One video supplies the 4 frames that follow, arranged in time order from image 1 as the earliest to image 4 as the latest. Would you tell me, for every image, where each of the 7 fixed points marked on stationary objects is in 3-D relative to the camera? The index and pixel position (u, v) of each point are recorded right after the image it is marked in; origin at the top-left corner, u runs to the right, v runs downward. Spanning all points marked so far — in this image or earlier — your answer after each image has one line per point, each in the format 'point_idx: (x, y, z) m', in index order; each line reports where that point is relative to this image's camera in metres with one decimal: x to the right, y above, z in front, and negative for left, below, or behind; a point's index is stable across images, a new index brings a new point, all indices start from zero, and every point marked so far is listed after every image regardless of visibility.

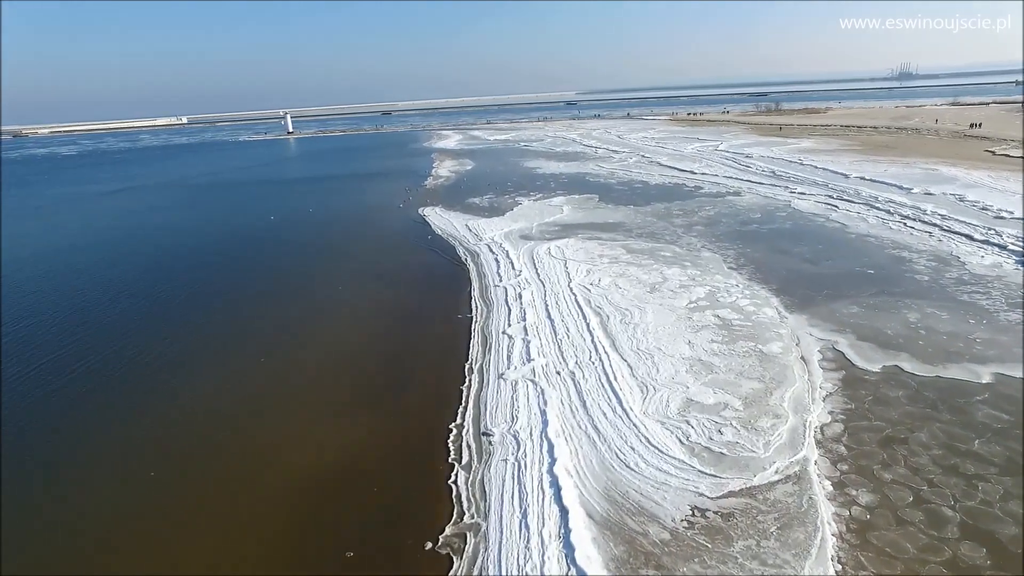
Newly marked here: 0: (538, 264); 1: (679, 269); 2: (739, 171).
0: (+0.4, +0.3, +8.7) m
1: (+2.1, +0.2, +8.1) m
2: (+5.9, +3.0, +16.4) m
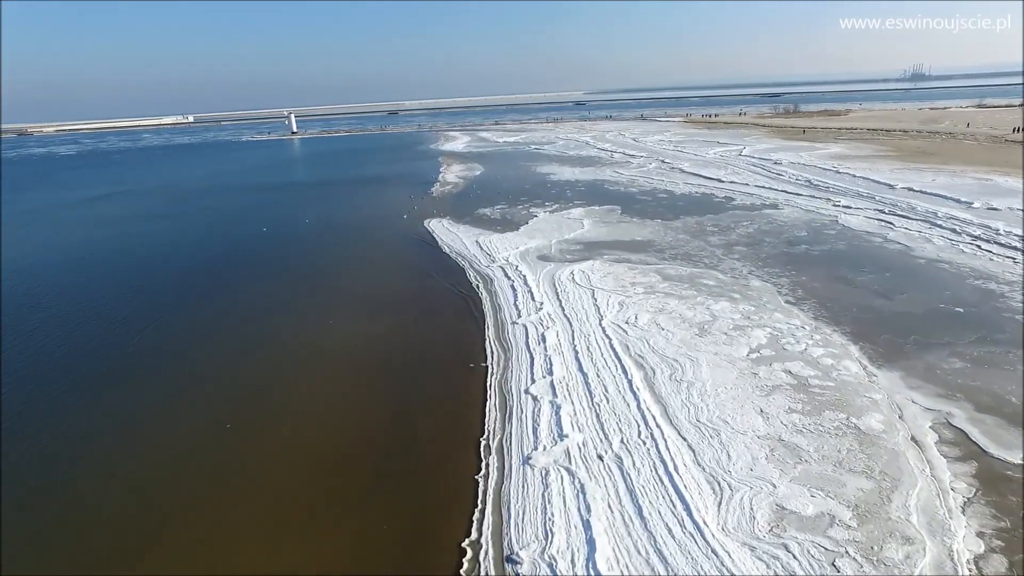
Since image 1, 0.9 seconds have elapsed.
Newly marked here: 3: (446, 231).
0: (+0.6, -0.1, +7.5) m
1: (+2.4, -0.2, +6.9) m
2: (+6.2, +2.6, +15.2) m
3: (-1.2, +1.0, +11.5) m
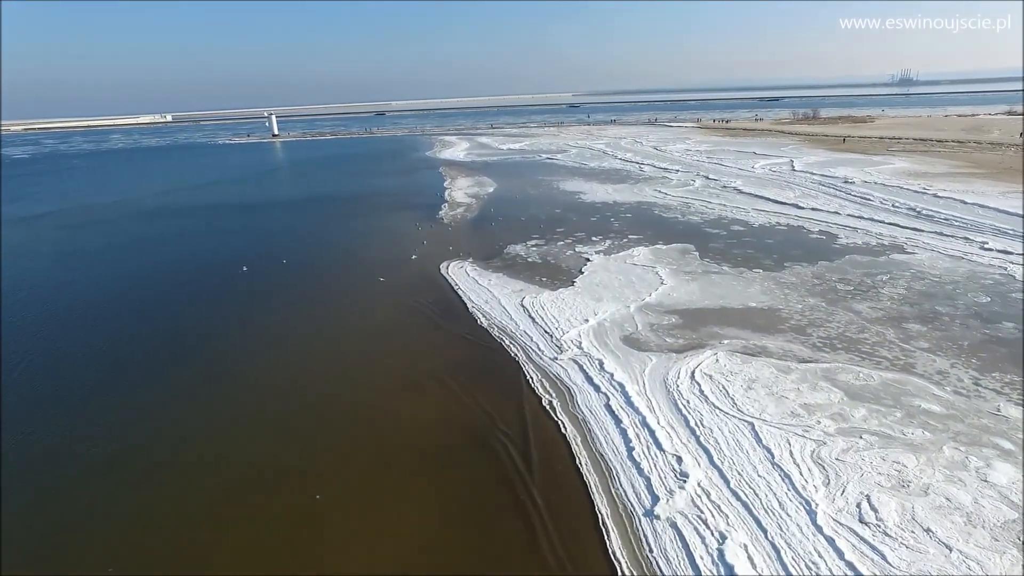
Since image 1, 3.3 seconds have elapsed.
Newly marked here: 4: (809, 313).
0: (+1.4, -1.0, +4.5) m
1: (+3.2, -1.1, +4.0) m
2: (+6.8, +1.6, +12.4) m
3: (-0.5, +0.1, +8.5) m
4: (+3.2, -0.3, +6.8) m
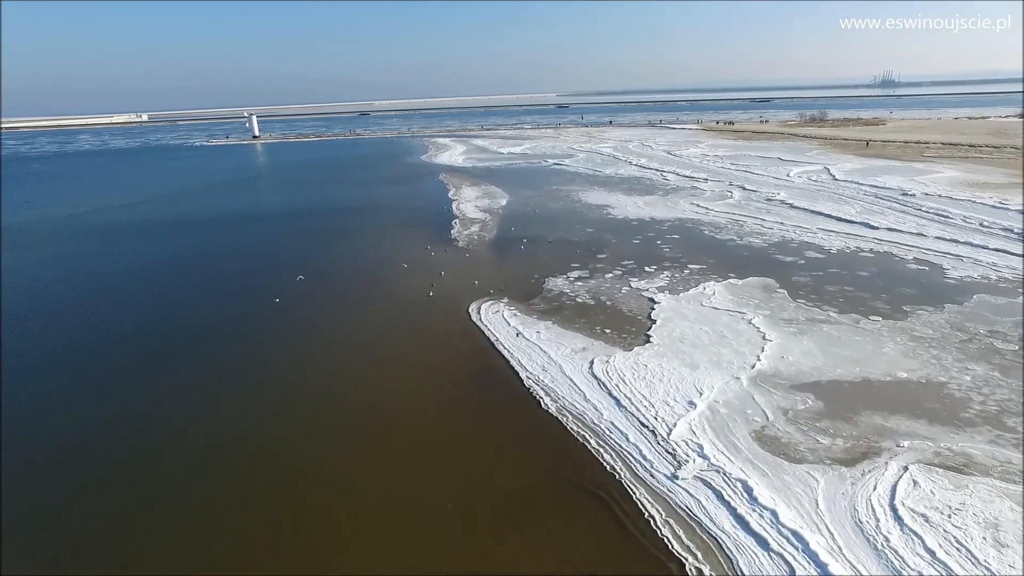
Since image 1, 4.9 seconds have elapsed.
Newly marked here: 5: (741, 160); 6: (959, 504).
0: (+2.1, -1.6, +2.7) m
1: (+3.9, -1.7, +2.2) m
2: (+7.2, +1.1, +10.7) m
3: (+0.1, -0.5, +6.6) m
4: (+3.8, -0.8, +5.1) m
5: (+7.0, +4.0, +19.7) m
6: (+2.7, -1.3, +3.8) m
